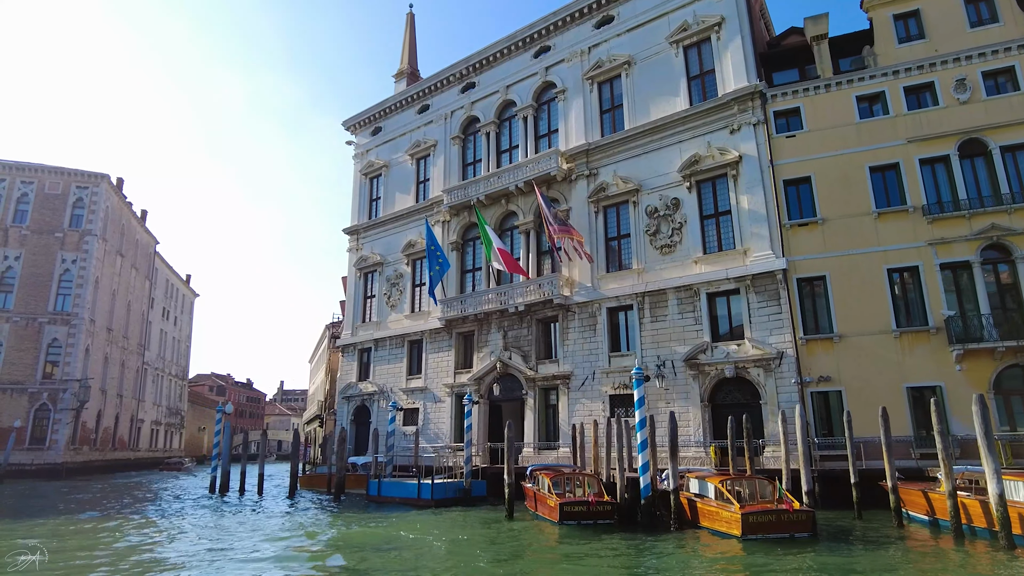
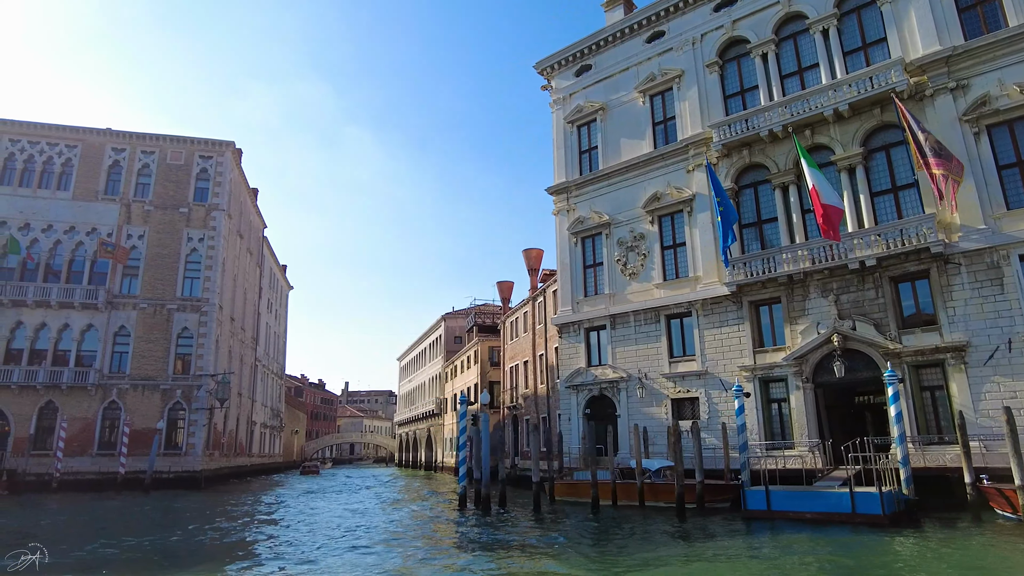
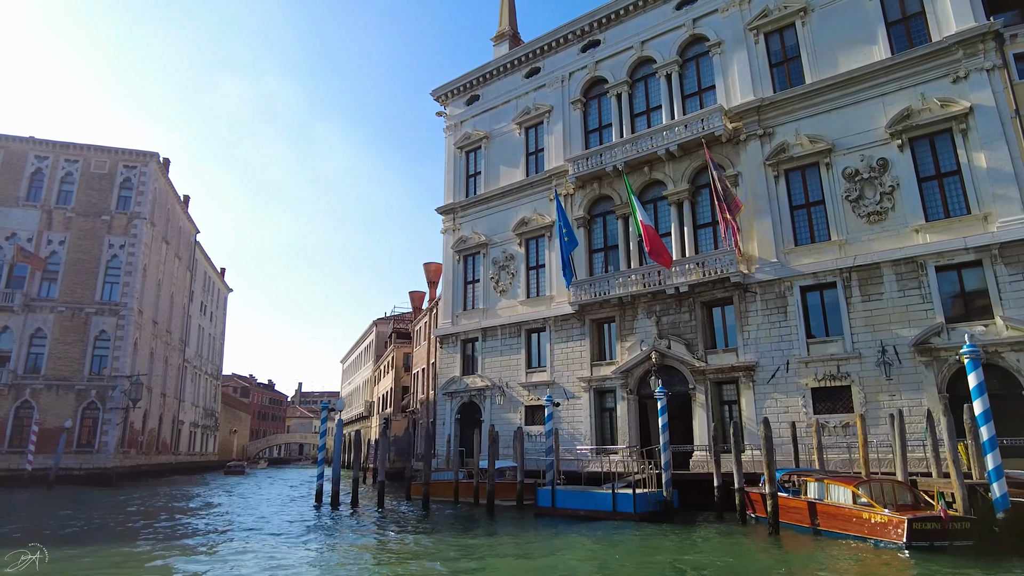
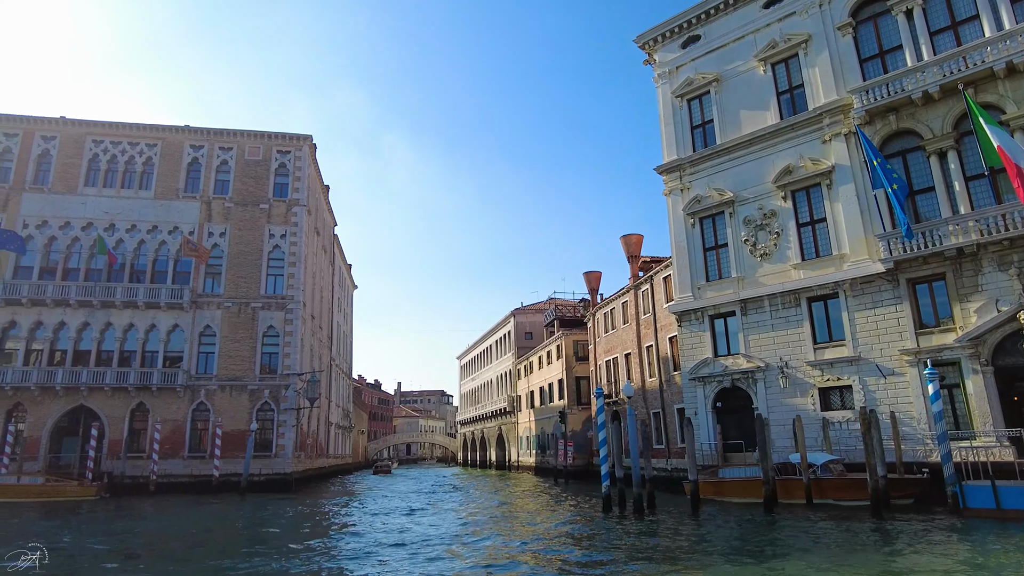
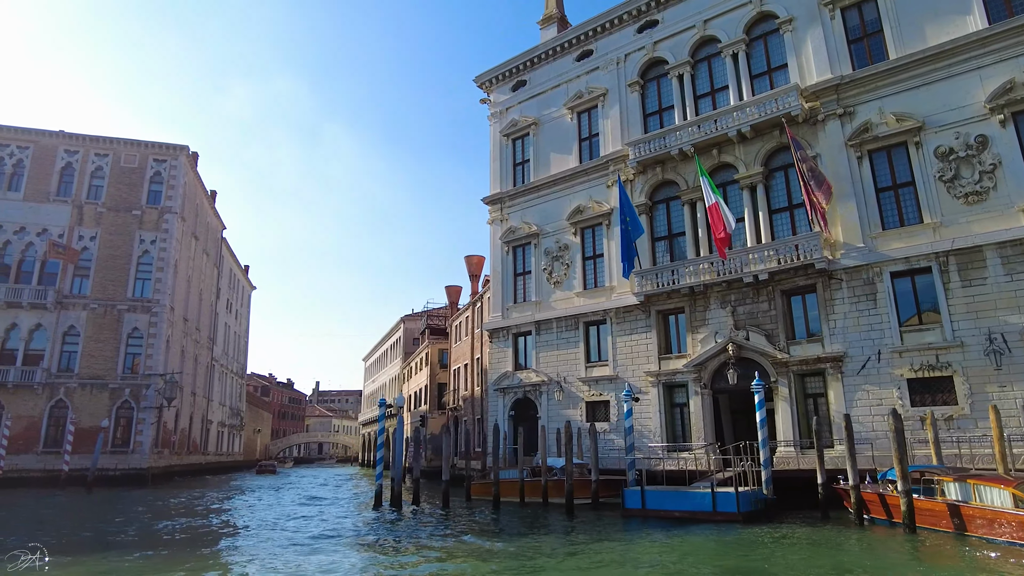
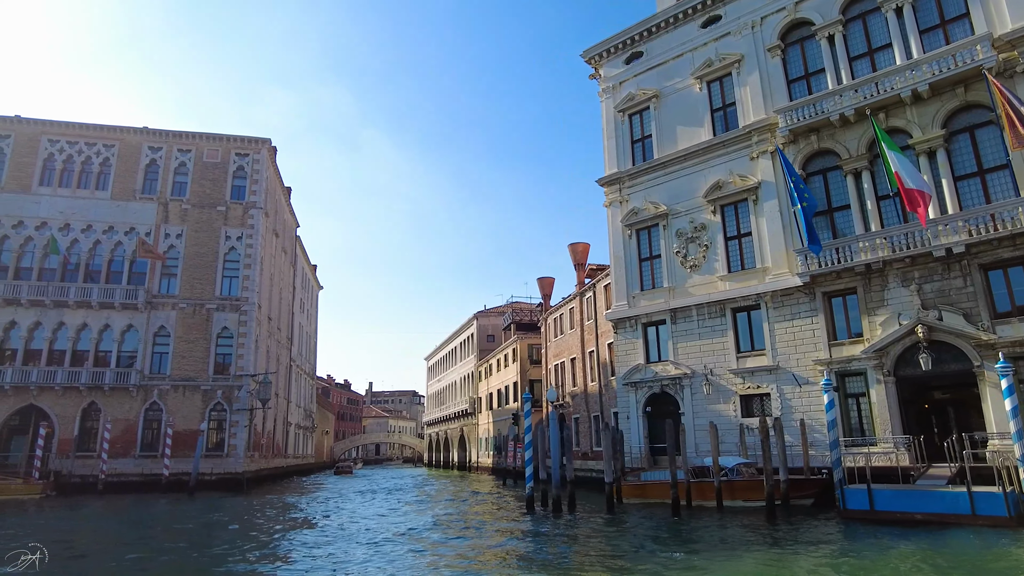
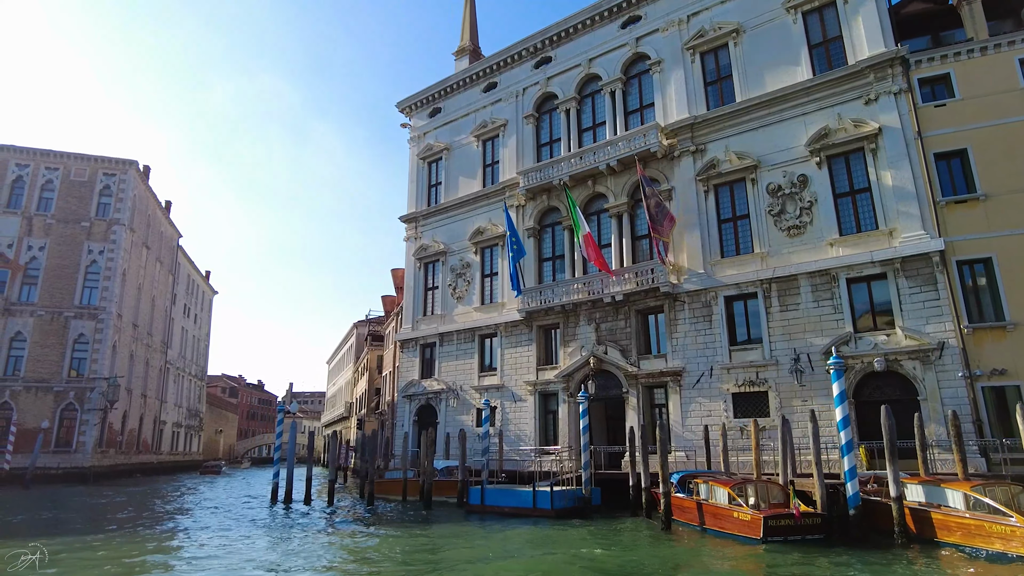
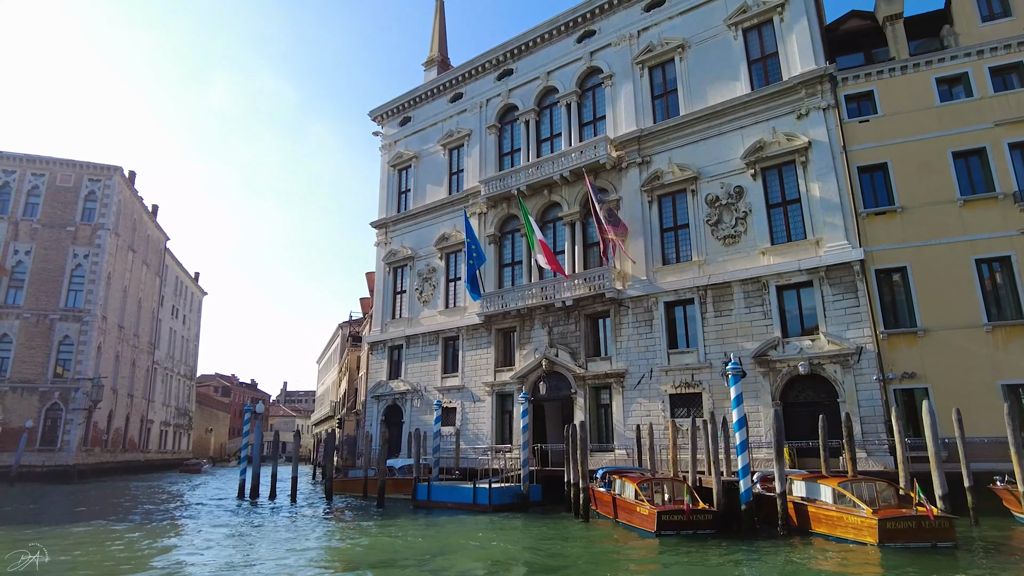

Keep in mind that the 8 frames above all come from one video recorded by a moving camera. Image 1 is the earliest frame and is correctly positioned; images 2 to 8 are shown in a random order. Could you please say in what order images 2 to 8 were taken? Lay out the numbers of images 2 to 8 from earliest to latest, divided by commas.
8, 7, 3, 5, 2, 6, 4
